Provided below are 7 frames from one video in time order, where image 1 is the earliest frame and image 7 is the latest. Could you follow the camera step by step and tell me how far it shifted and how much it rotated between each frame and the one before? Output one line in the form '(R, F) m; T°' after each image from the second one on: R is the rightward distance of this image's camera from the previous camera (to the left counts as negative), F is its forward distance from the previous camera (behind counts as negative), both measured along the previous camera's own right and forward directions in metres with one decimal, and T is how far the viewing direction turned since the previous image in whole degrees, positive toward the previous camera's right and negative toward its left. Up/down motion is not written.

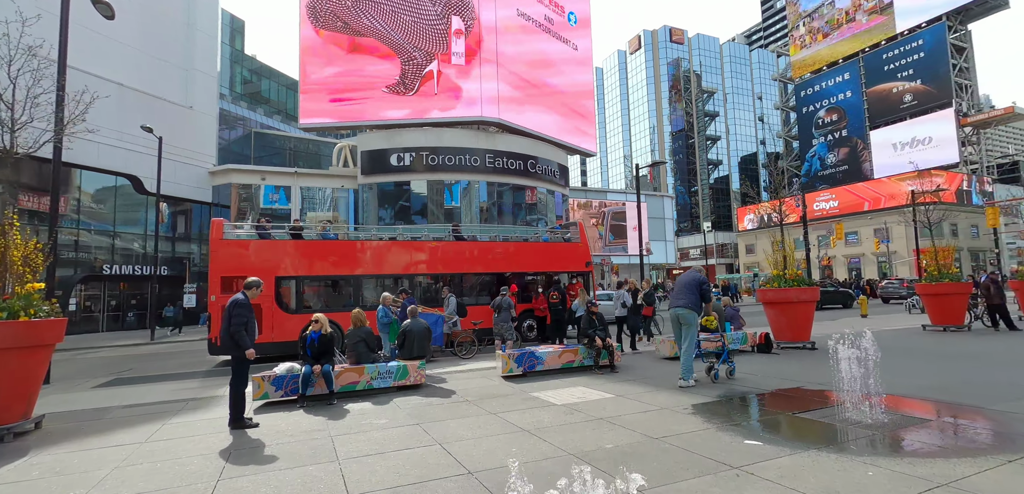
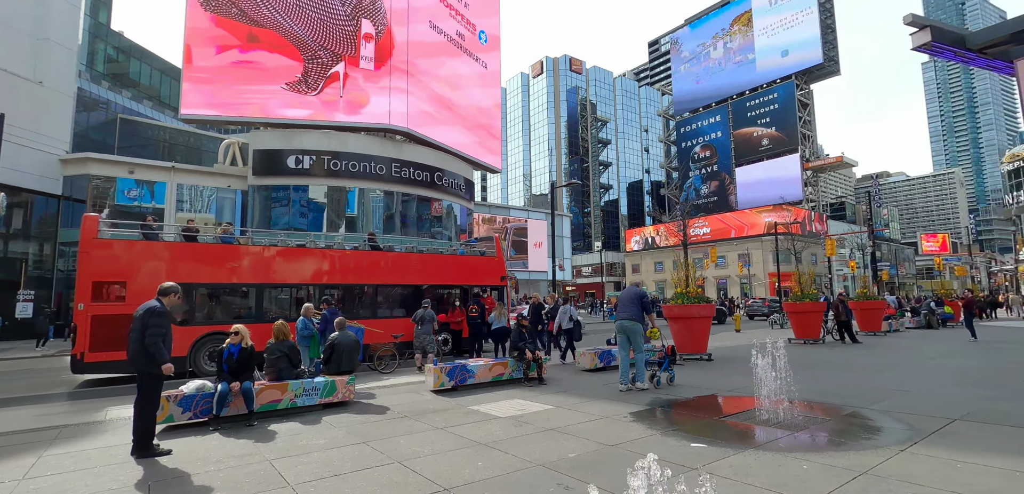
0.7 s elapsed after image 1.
(-0.6, 0.0) m; +12°
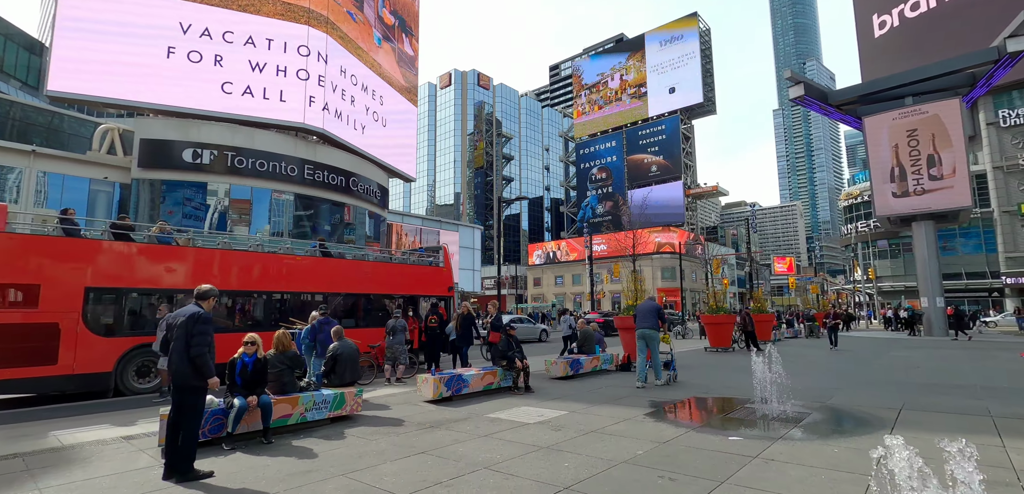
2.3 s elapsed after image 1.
(-1.7, -0.1) m; +12°
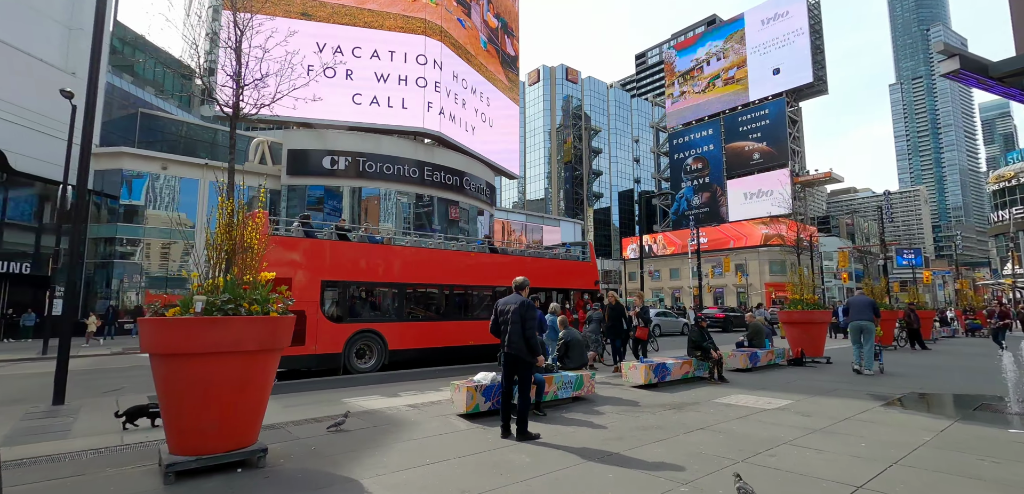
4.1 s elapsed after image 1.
(-2.2, -0.8) m; -9°
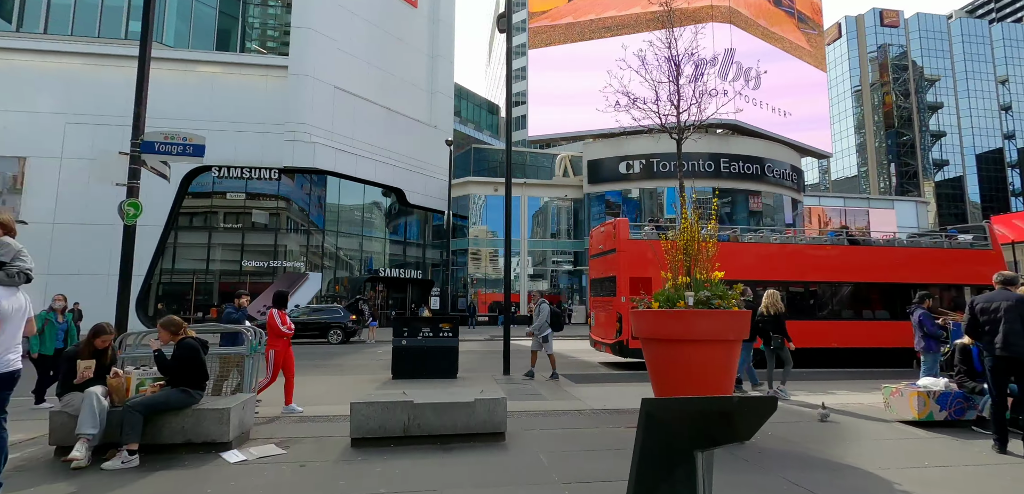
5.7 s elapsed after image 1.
(-2.0, -1.3) m; -30°
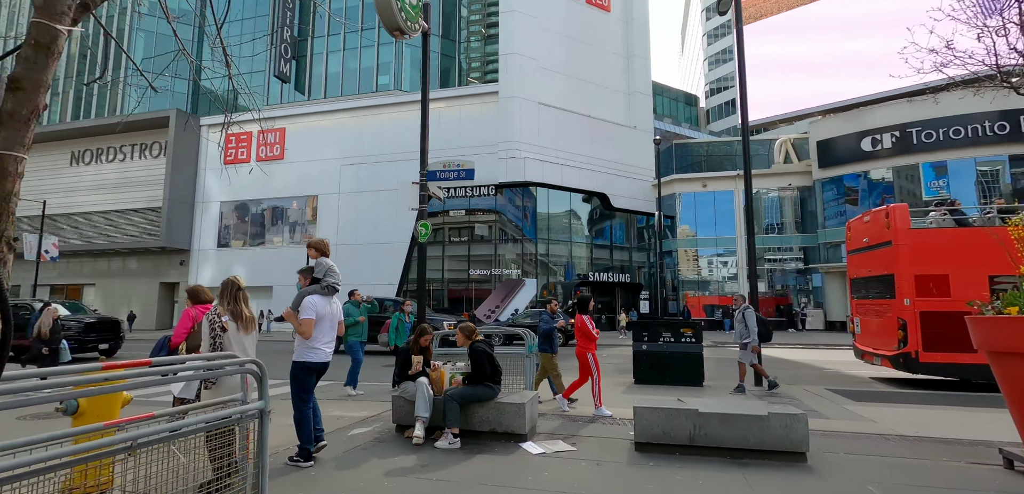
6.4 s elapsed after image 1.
(-1.3, -0.2) m; -21°
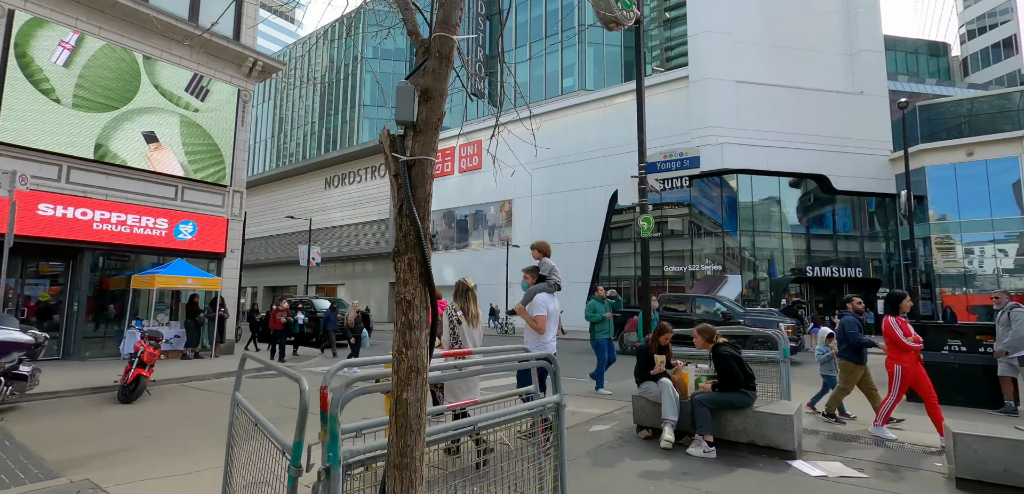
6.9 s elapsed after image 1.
(-1.0, 0.0) m; -20°
